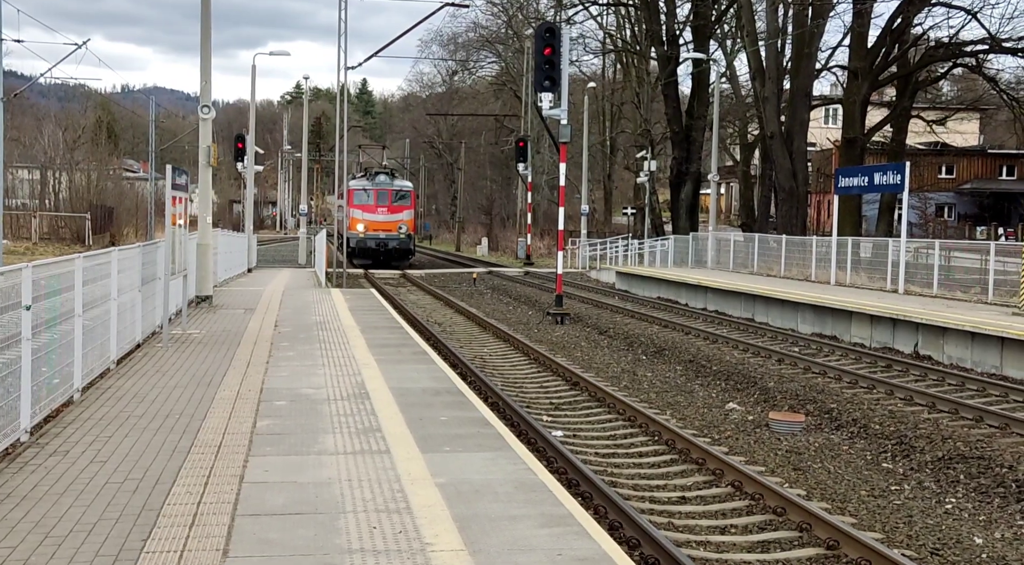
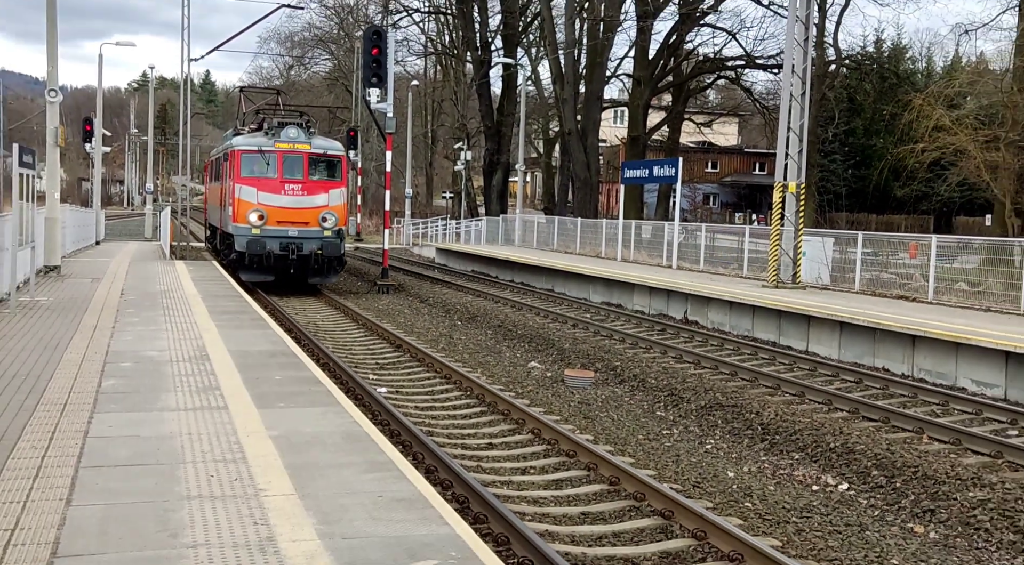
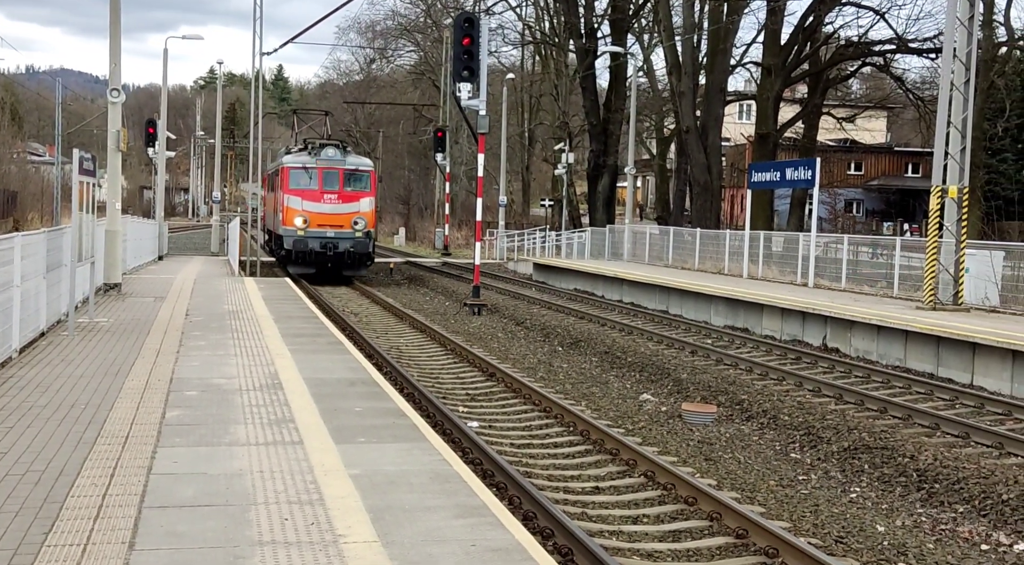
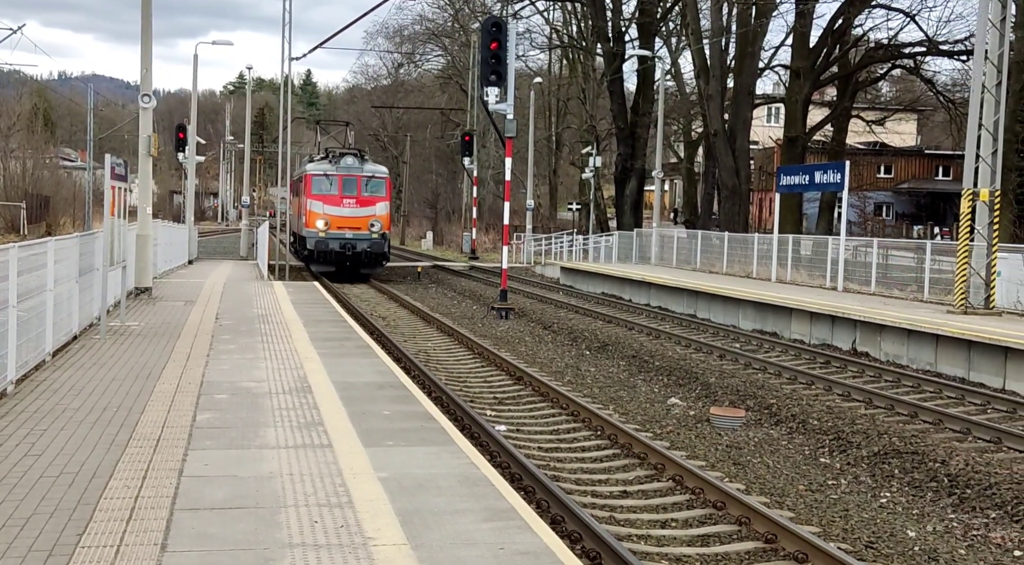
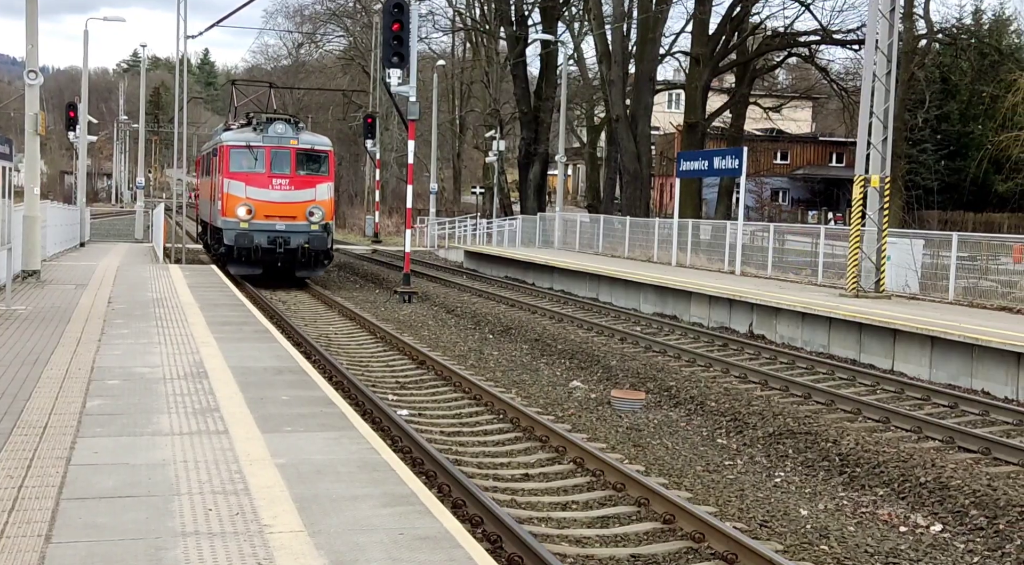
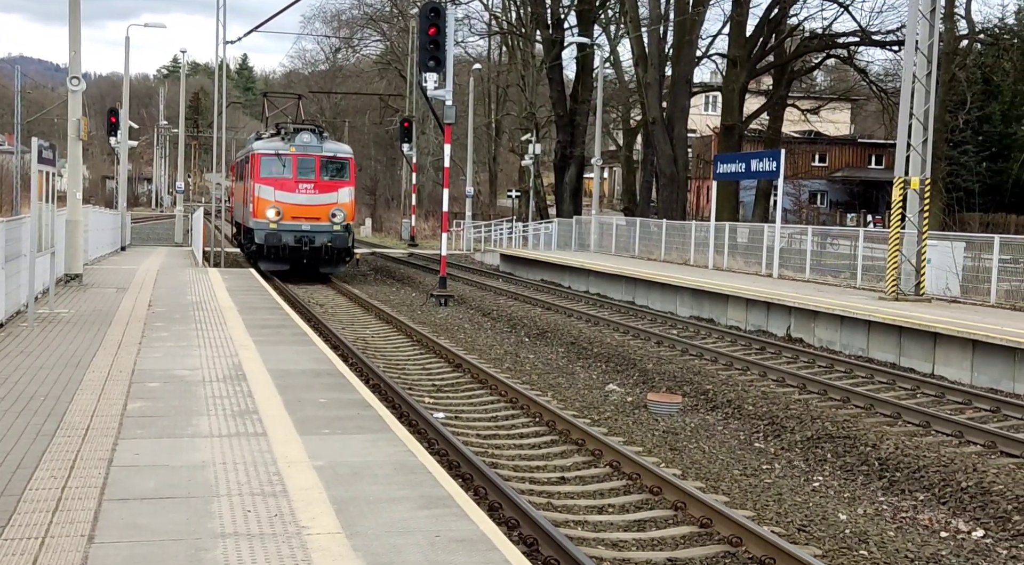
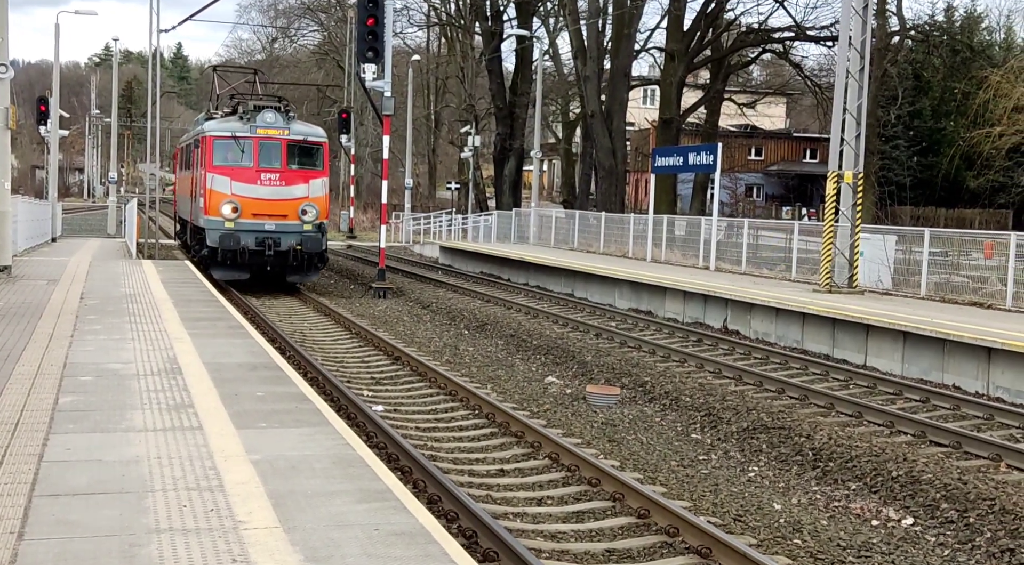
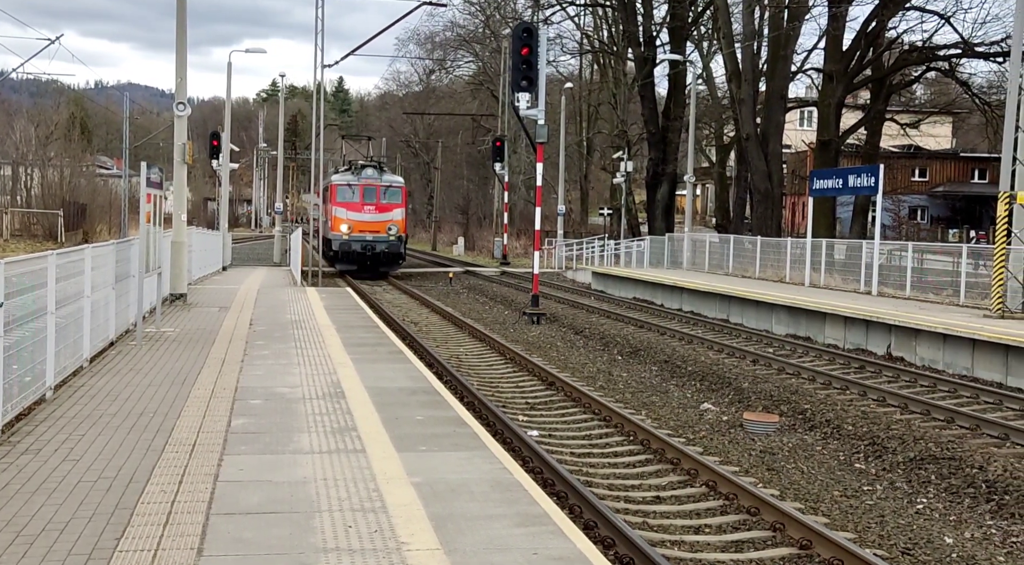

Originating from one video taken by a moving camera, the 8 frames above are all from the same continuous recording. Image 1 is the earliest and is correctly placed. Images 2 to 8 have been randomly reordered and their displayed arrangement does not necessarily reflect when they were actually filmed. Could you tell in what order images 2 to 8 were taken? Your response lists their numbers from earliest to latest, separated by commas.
8, 4, 3, 6, 5, 7, 2
